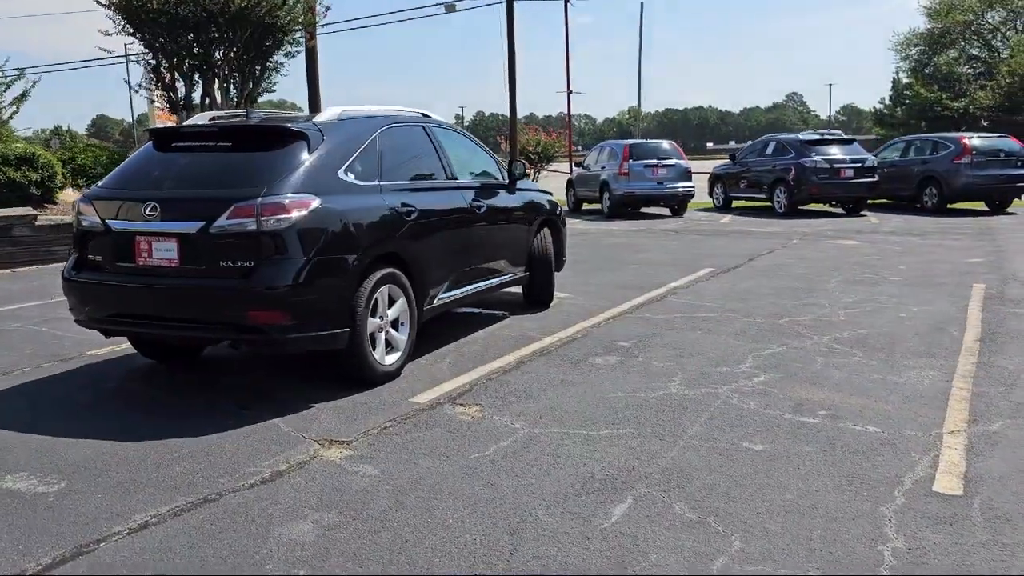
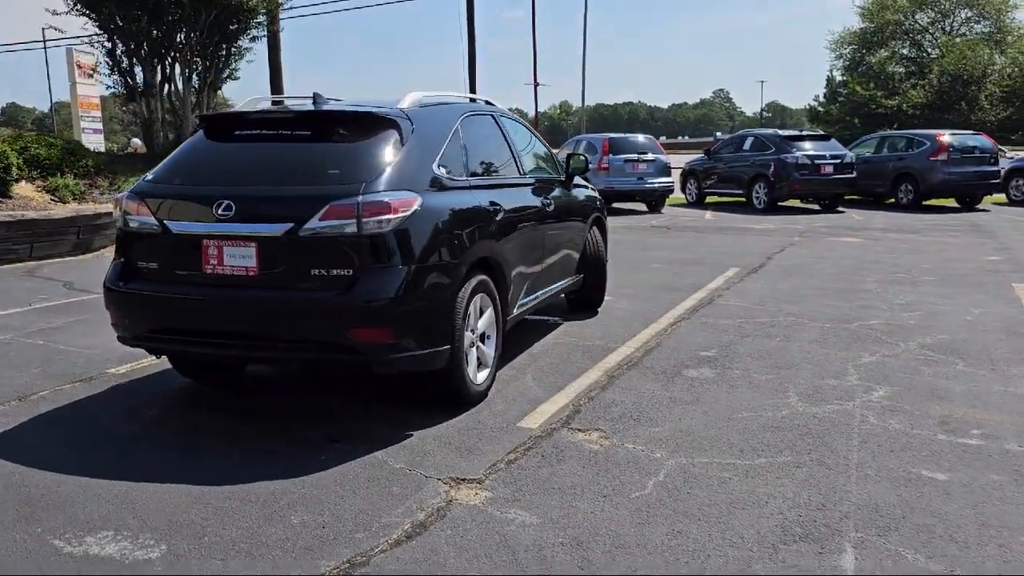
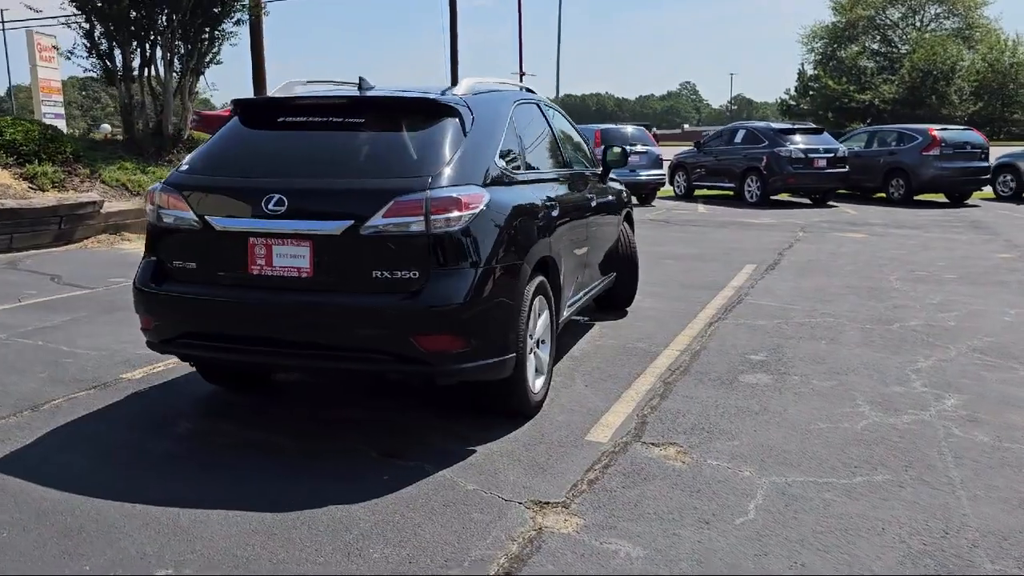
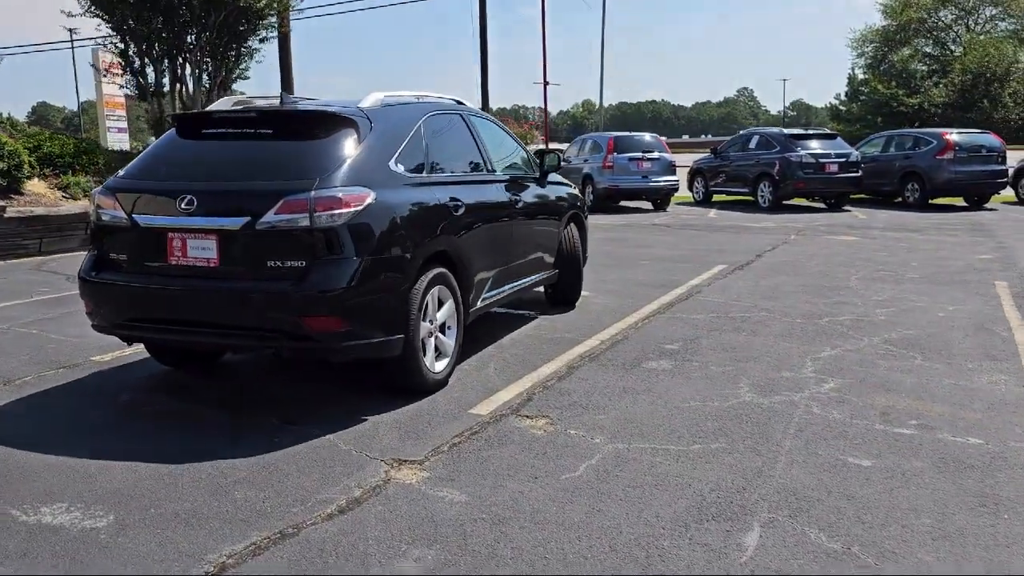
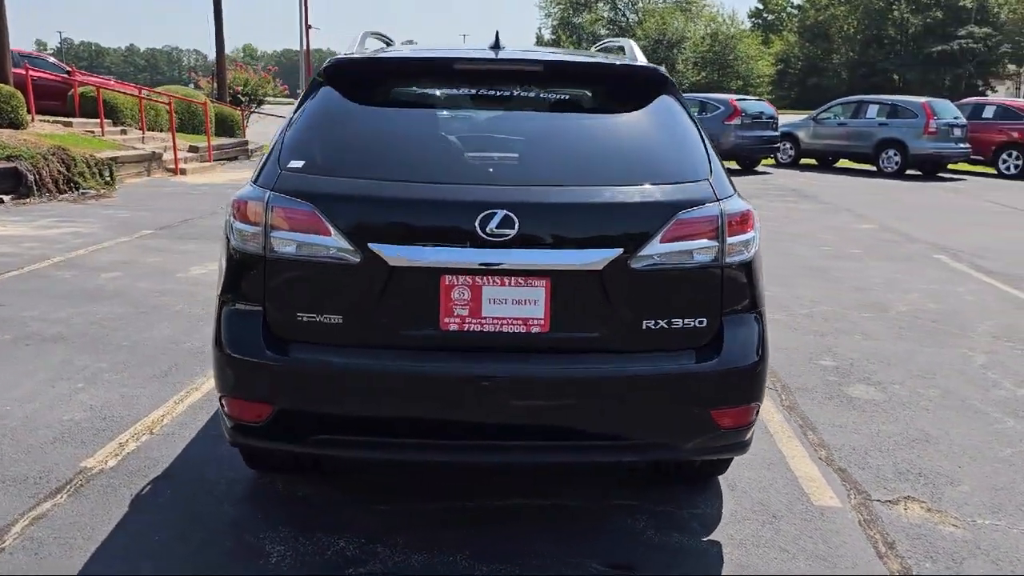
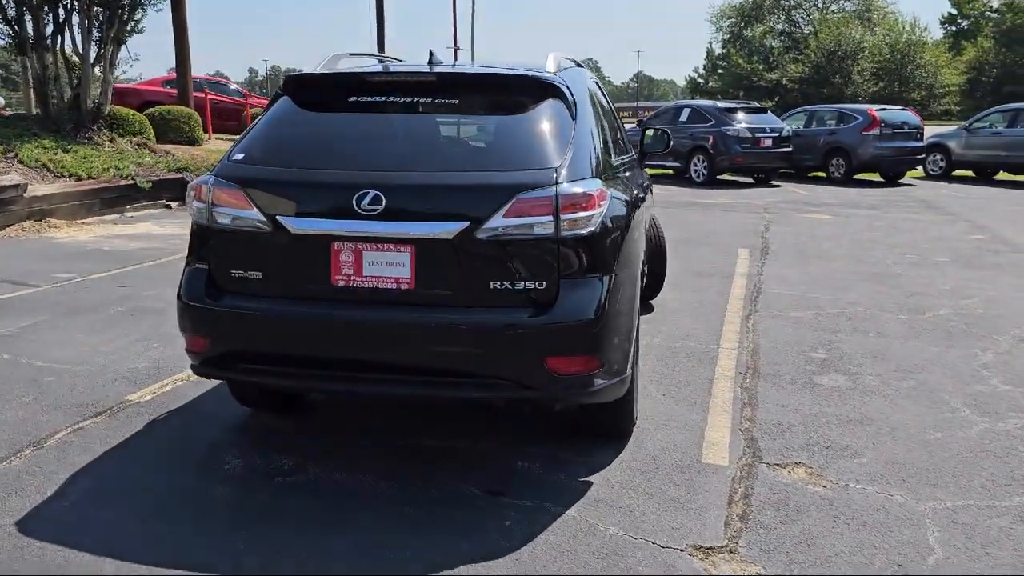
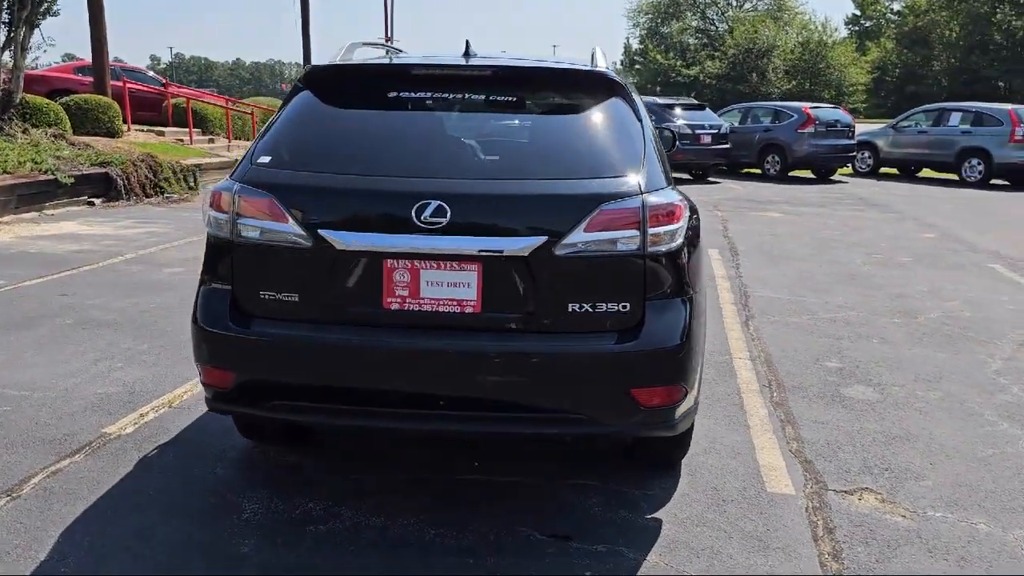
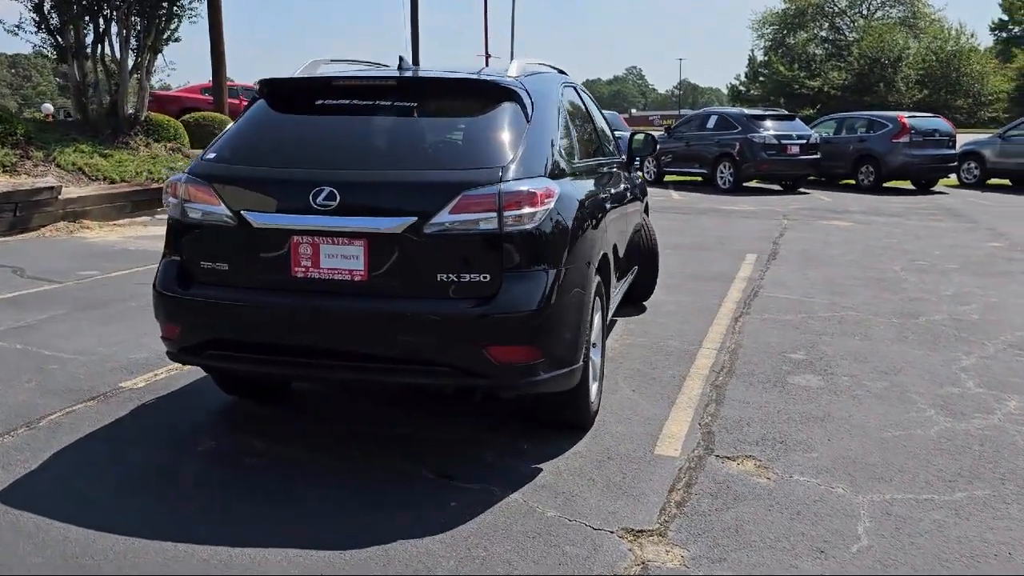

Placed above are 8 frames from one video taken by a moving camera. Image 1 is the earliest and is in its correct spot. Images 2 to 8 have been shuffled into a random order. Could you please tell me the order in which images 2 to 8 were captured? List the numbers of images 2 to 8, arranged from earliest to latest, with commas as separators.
4, 2, 3, 8, 6, 7, 5
